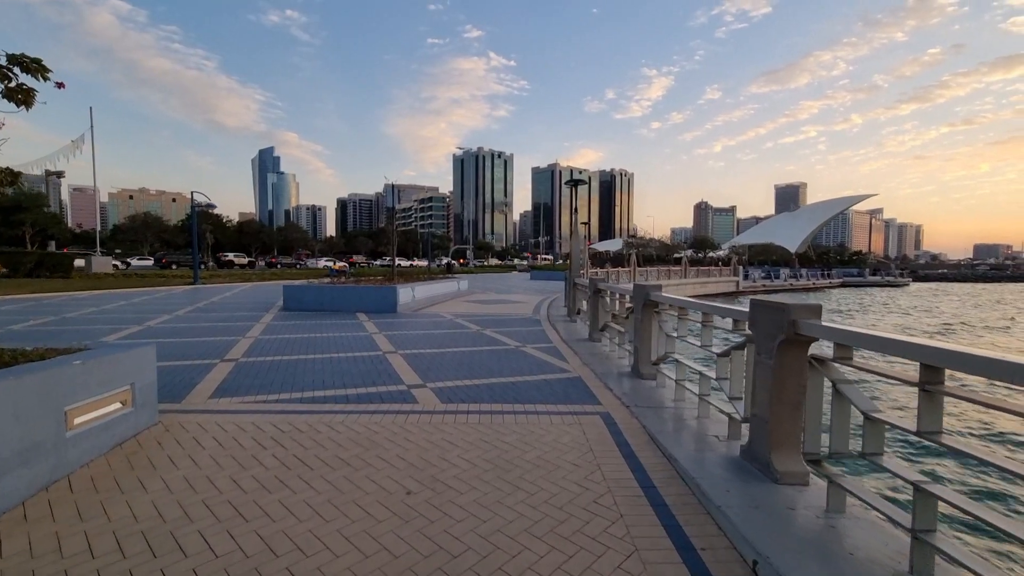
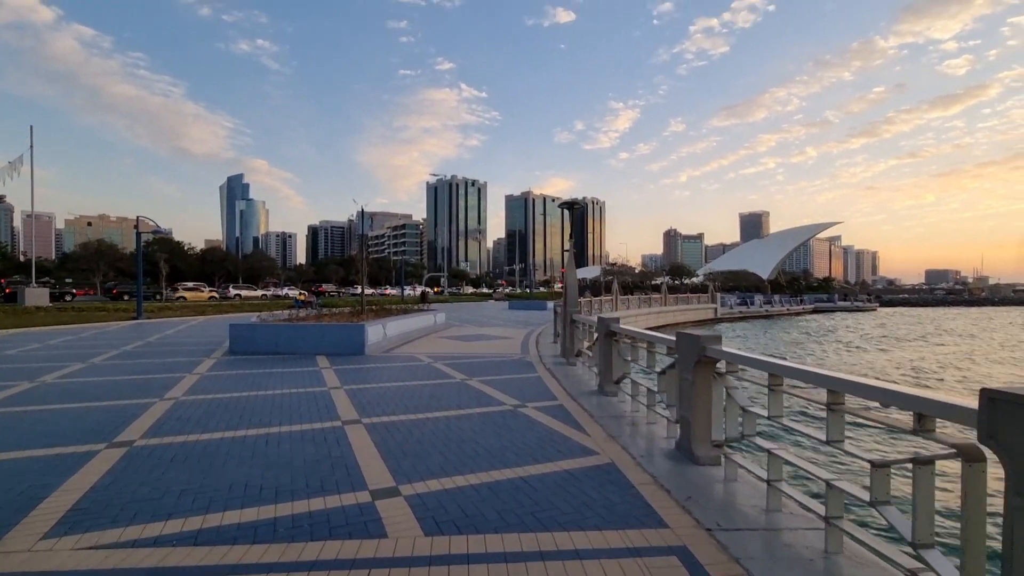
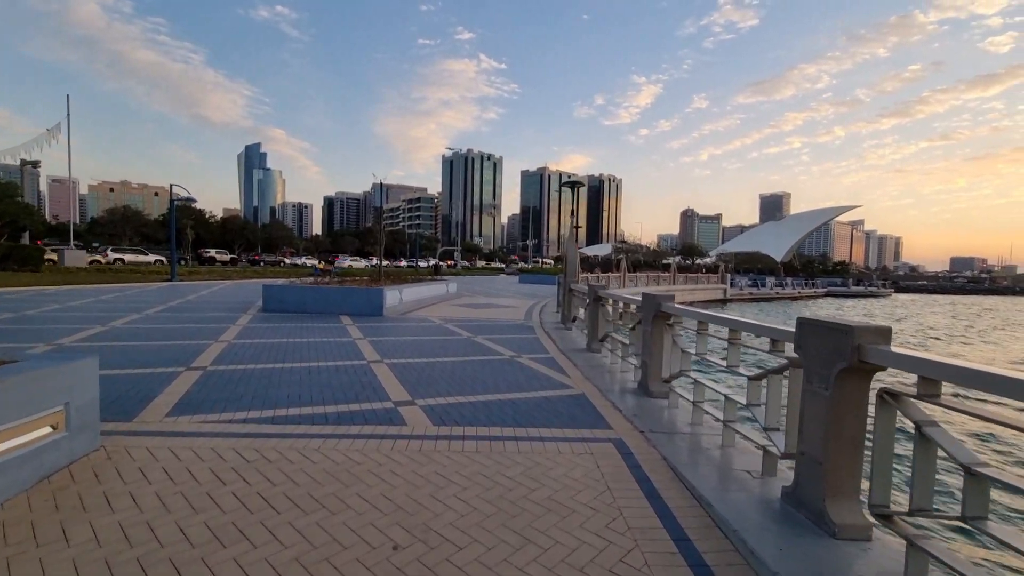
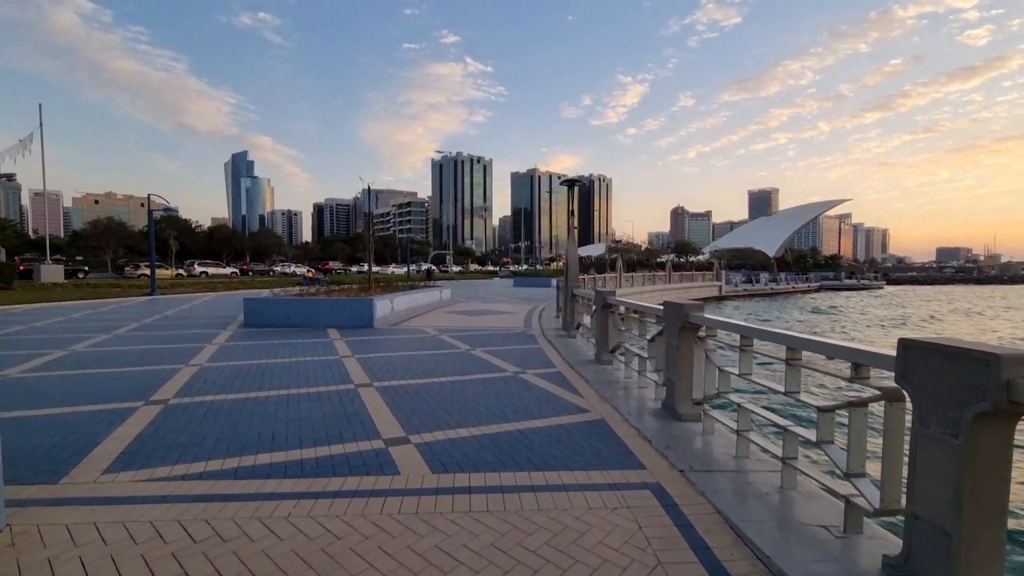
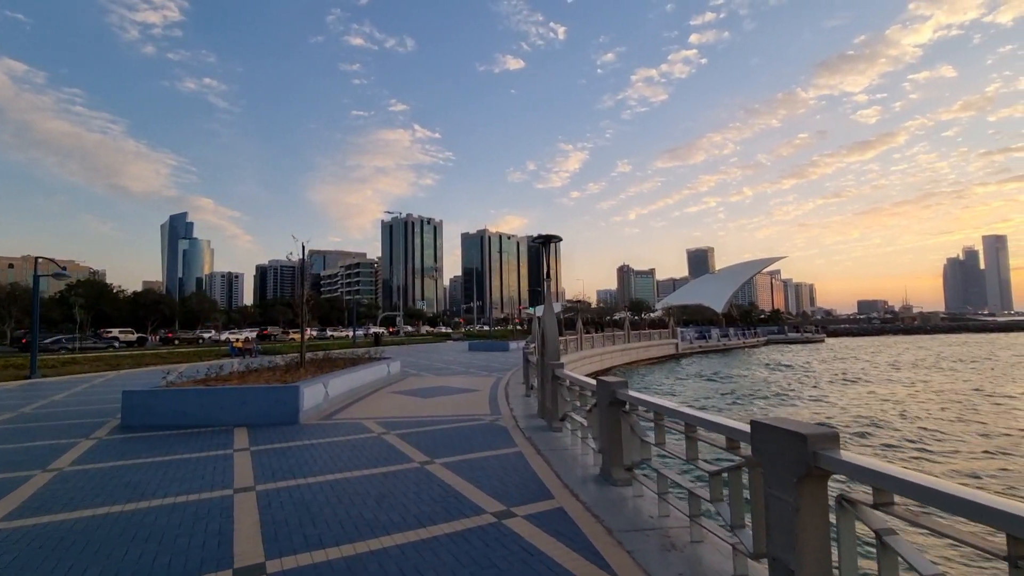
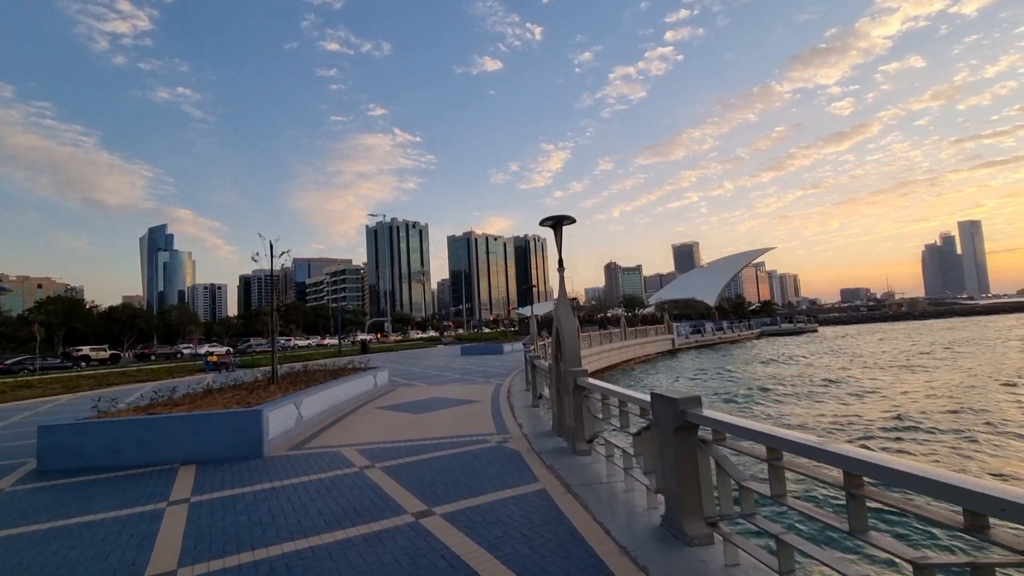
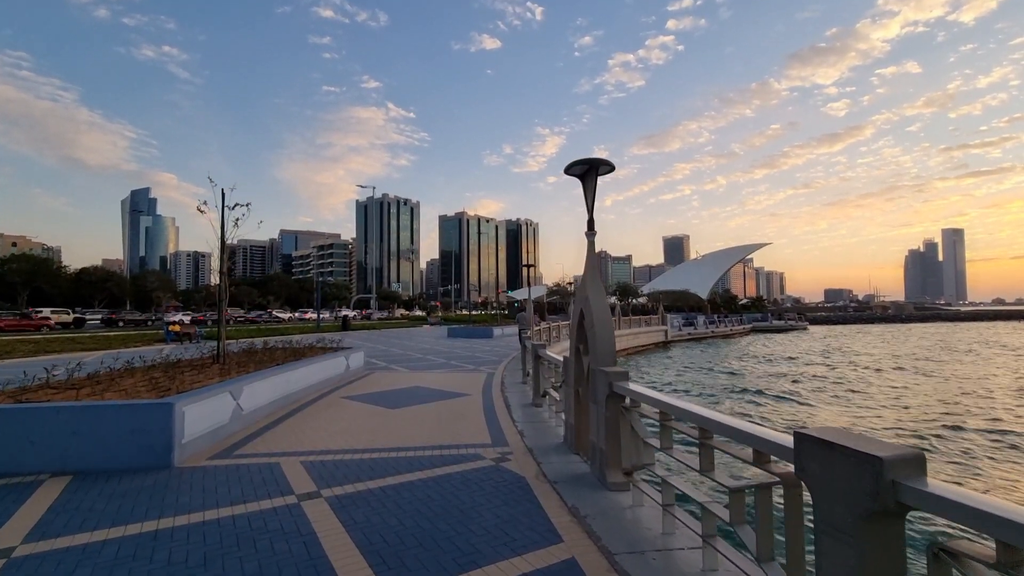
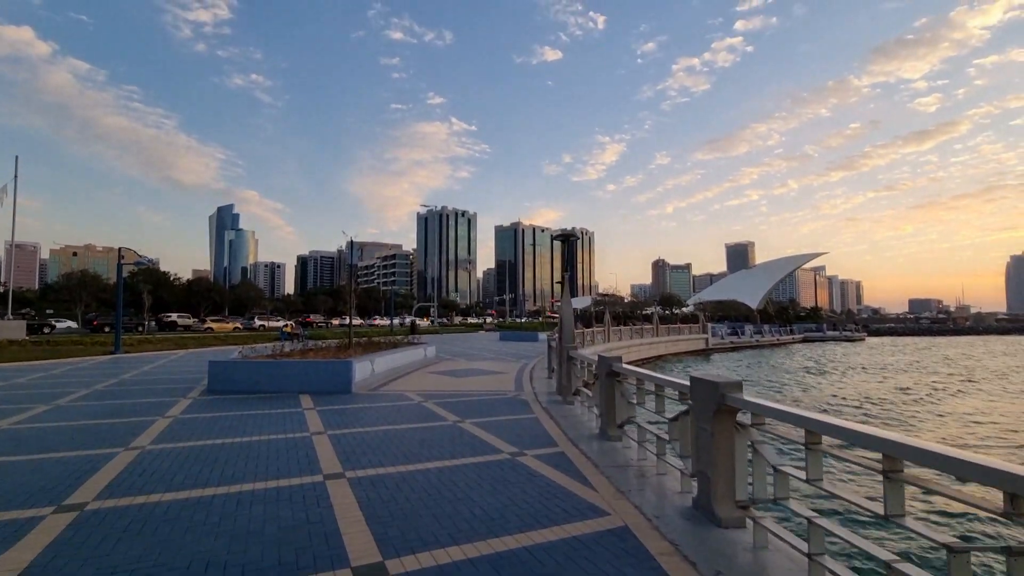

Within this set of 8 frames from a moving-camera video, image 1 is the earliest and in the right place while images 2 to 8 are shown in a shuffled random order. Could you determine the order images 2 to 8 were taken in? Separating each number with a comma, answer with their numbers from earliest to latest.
3, 4, 2, 8, 5, 6, 7
